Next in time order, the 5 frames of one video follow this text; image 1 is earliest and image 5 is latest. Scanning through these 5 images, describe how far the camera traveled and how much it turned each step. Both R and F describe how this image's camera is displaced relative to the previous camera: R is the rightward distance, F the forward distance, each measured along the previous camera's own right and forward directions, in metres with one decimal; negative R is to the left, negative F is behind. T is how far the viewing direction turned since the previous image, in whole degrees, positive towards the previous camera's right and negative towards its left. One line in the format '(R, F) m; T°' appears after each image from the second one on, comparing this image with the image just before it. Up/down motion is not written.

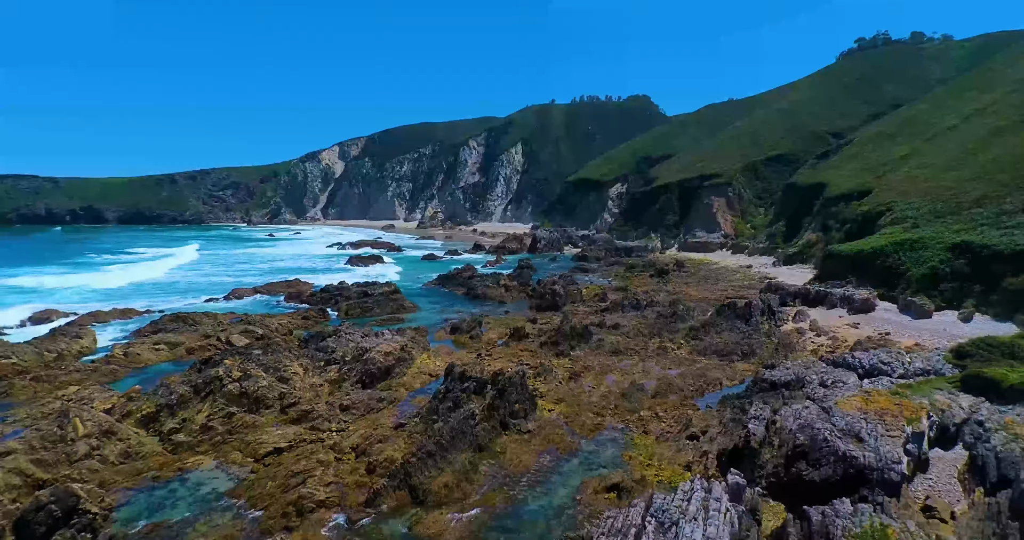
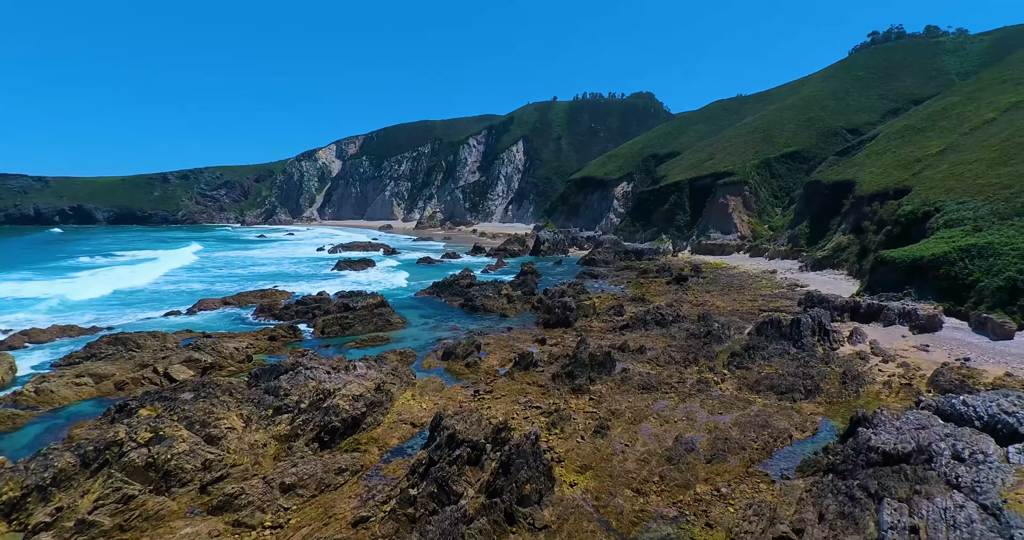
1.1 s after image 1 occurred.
(-0.1, +3.8) m; 0°
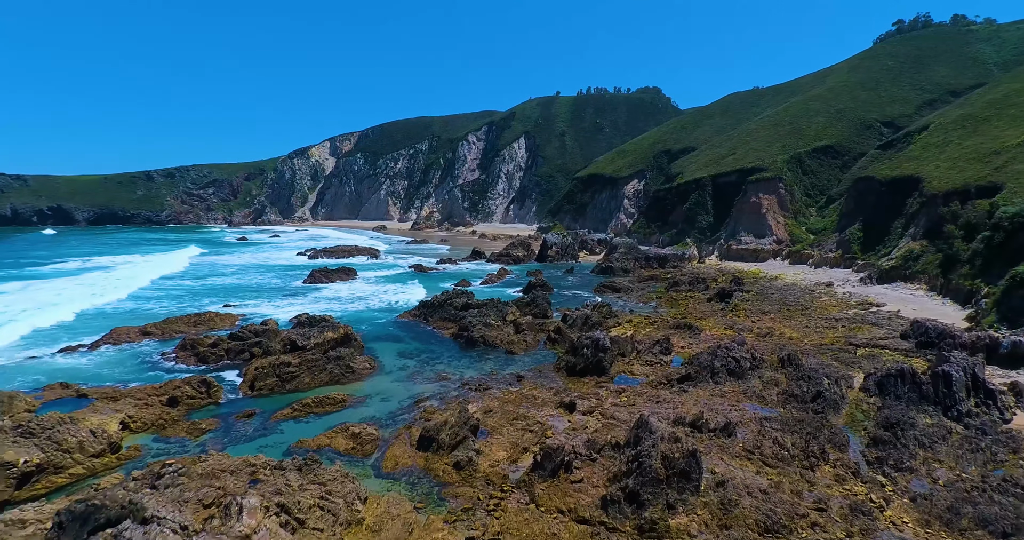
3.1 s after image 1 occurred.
(-0.3, +6.6) m; 0°
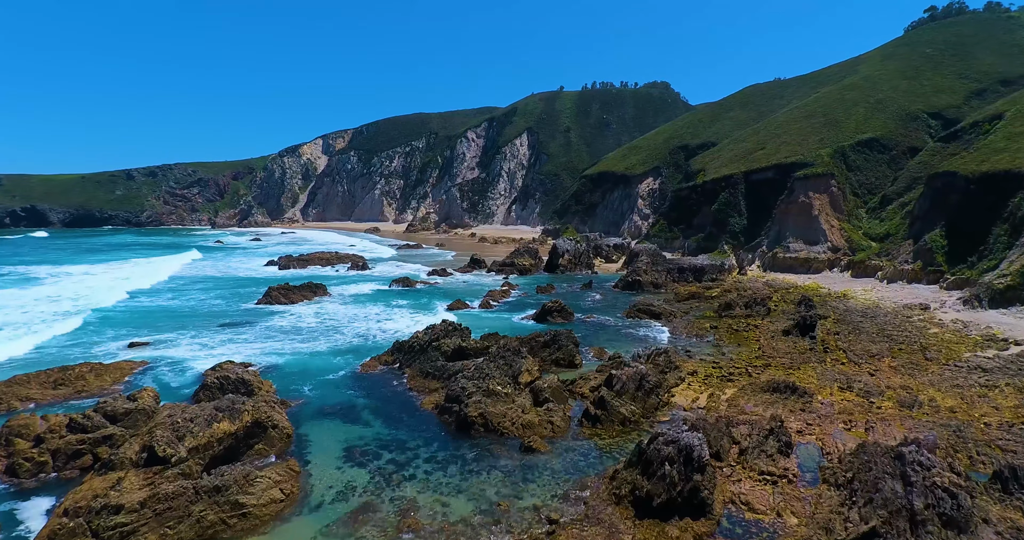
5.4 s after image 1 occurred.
(-0.4, +7.3) m; 0°
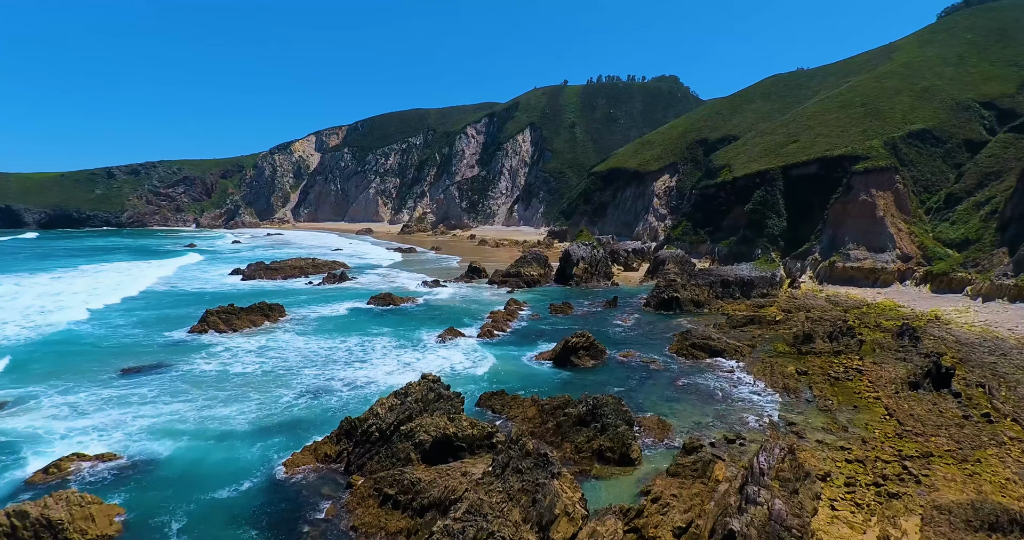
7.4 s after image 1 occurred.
(-0.3, +6.4) m; 0°
